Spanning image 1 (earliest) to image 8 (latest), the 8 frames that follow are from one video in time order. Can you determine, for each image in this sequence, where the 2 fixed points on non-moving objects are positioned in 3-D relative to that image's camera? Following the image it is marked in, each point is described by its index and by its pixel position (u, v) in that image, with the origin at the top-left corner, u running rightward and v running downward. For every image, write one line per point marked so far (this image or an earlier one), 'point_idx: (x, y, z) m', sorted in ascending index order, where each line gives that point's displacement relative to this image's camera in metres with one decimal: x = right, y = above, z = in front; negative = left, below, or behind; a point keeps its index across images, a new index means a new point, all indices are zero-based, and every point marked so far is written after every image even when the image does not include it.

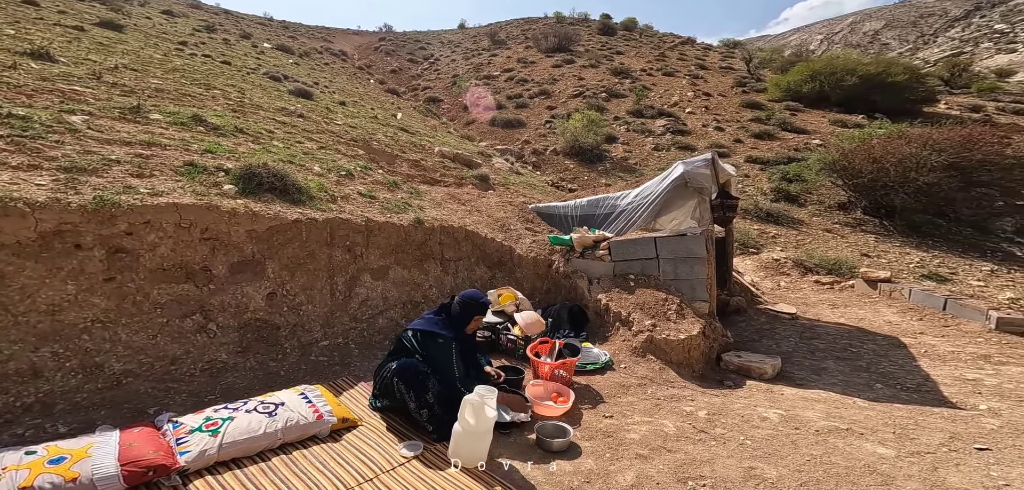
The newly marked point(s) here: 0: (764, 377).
0: (+2.4, -1.2, +4.5) m
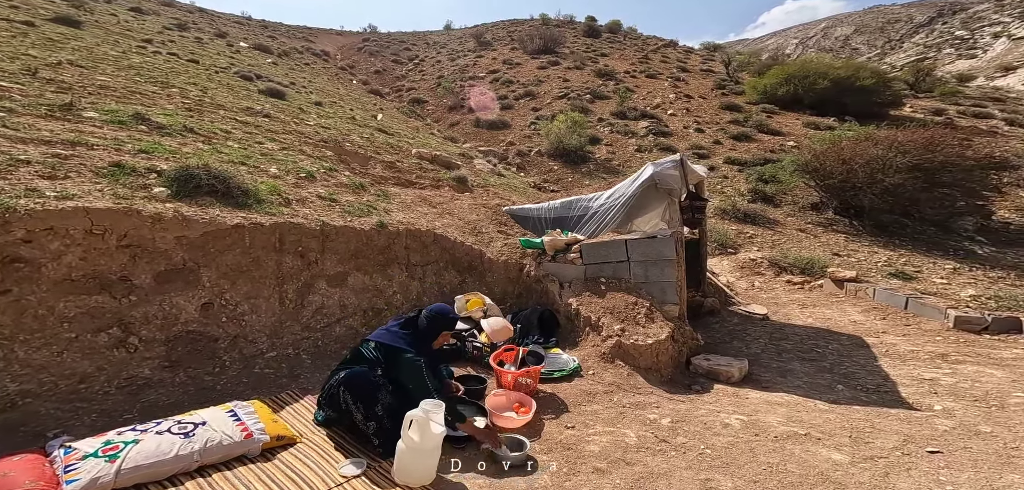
0: (+2.0, -1.2, +4.5) m
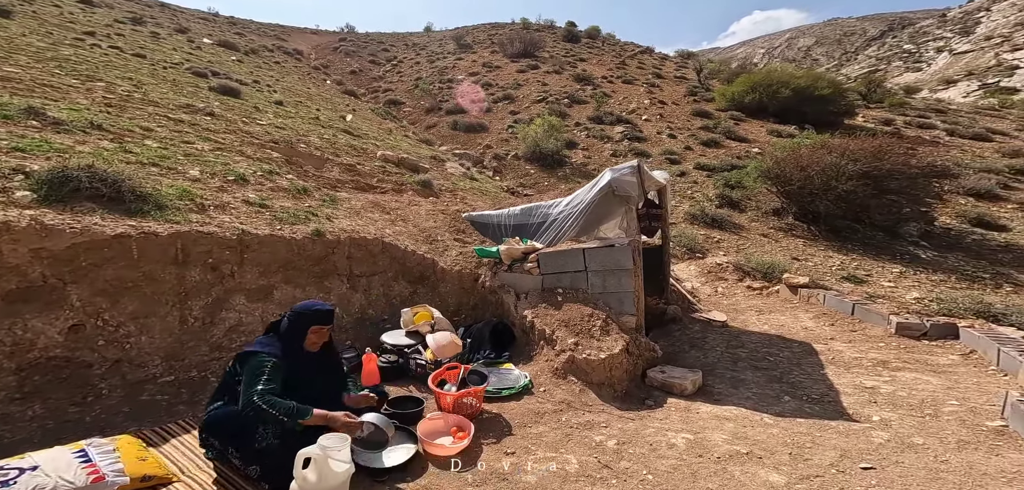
0: (+1.6, -1.4, +4.5) m
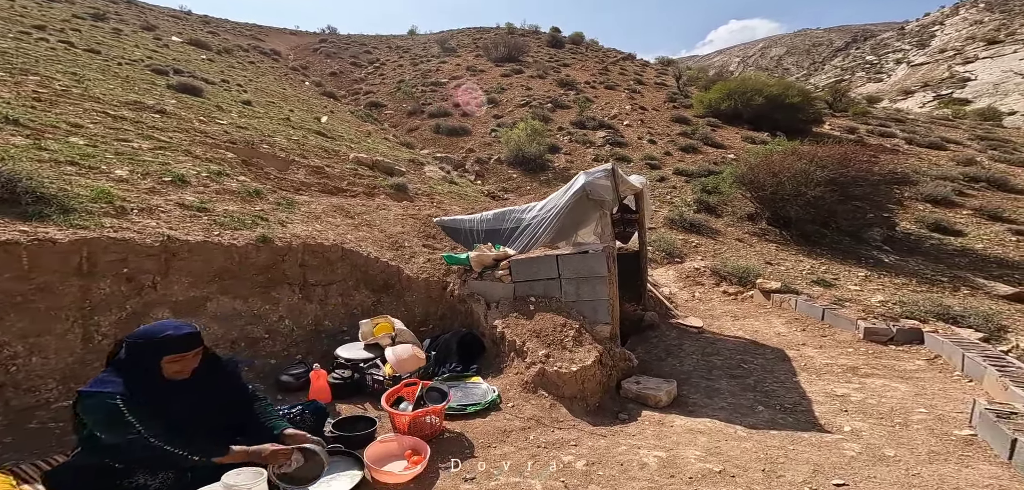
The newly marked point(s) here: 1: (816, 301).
0: (+1.3, -1.4, +4.4) m
1: (+5.1, -0.9, +8.1) m
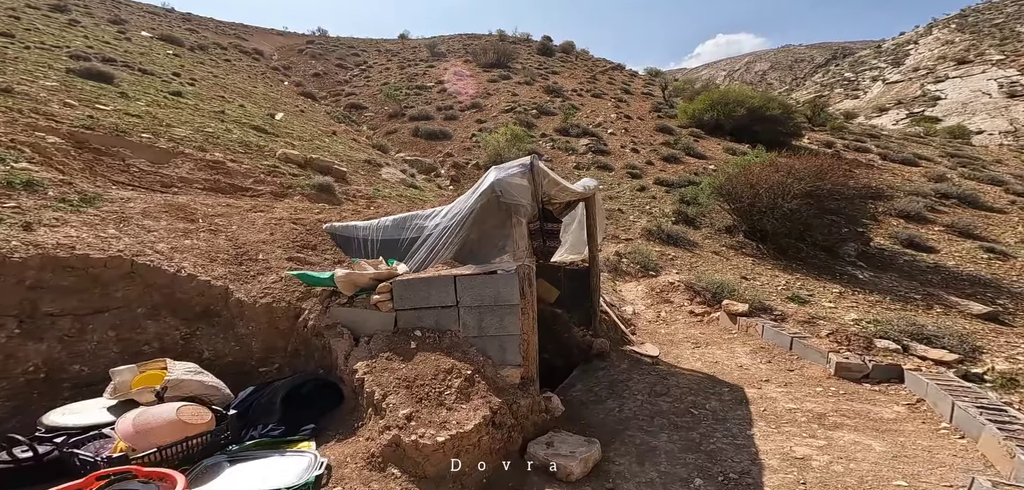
0: (+0.4, -1.6, +3.3) m
1: (+4.0, -1.2, +7.1) m
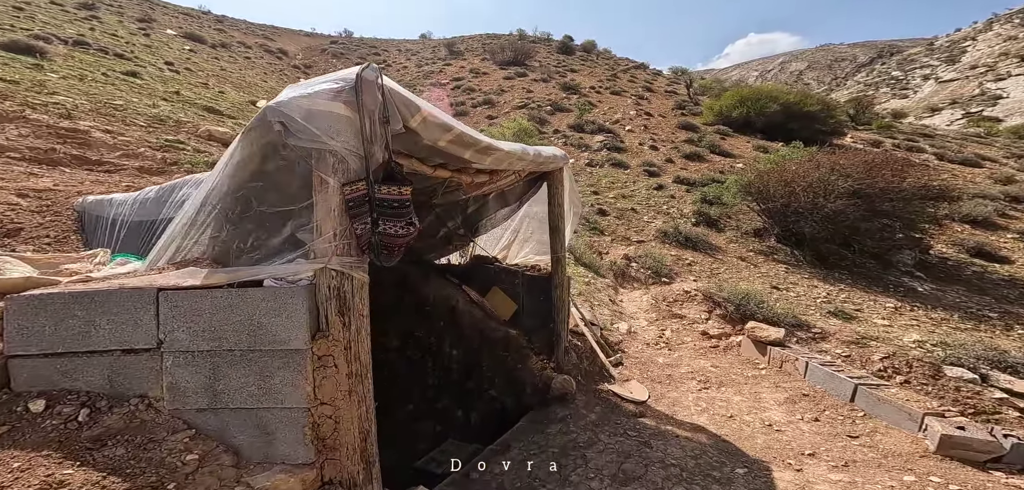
0: (-0.6, -1.5, +1.3) m
1: (+3.2, -1.2, +4.9) m
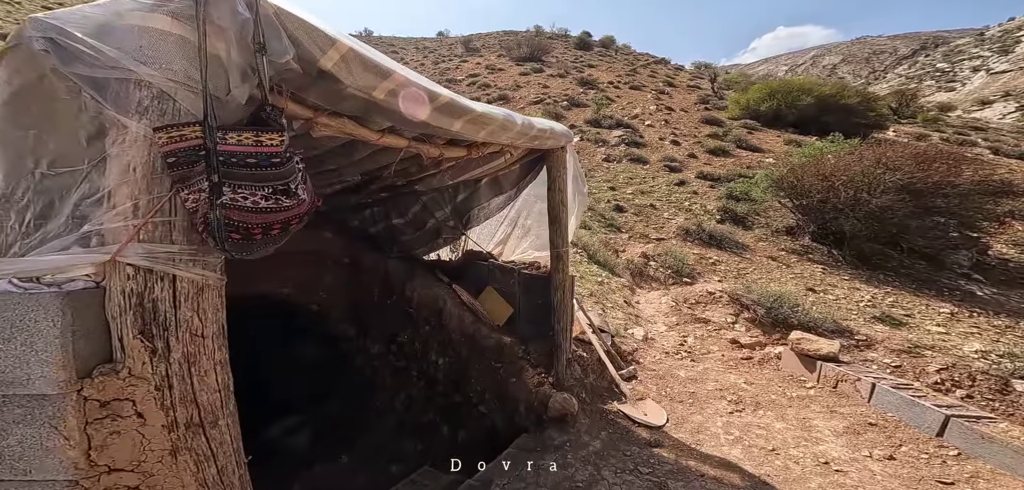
0: (-0.9, -1.4, +0.6) m
1: (+3.2, -1.2, +4.0) m
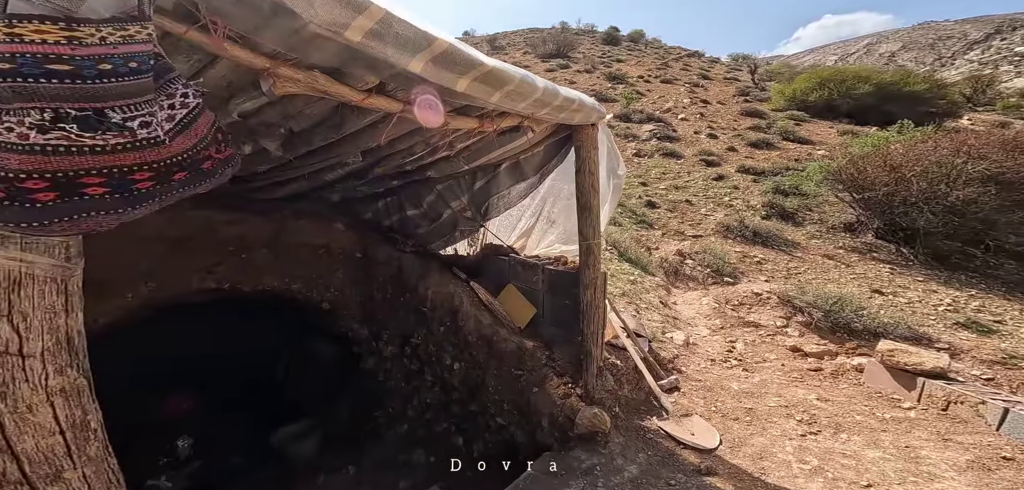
0: (-1.0, -1.3, +0.1) m
1: (+3.3, -1.1, +3.1) m
